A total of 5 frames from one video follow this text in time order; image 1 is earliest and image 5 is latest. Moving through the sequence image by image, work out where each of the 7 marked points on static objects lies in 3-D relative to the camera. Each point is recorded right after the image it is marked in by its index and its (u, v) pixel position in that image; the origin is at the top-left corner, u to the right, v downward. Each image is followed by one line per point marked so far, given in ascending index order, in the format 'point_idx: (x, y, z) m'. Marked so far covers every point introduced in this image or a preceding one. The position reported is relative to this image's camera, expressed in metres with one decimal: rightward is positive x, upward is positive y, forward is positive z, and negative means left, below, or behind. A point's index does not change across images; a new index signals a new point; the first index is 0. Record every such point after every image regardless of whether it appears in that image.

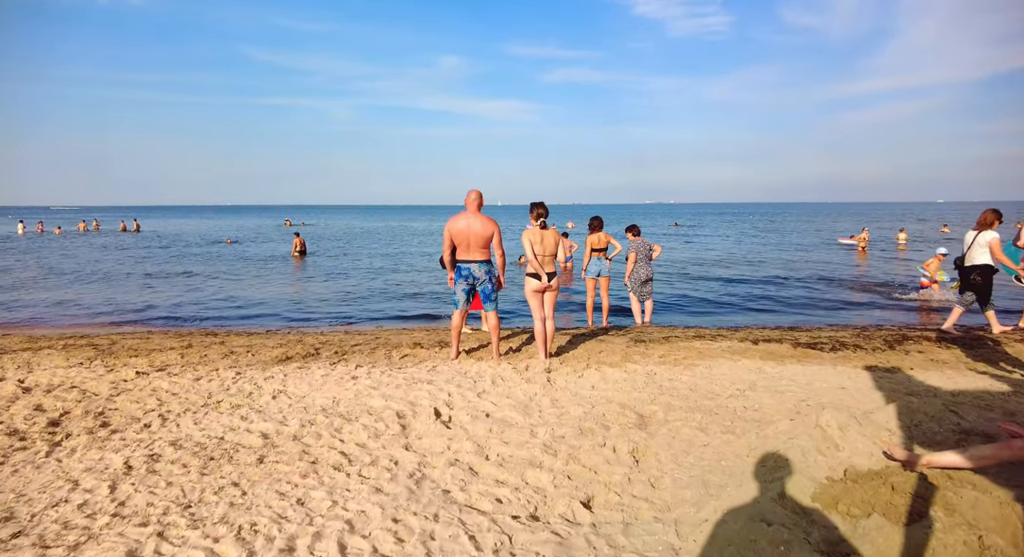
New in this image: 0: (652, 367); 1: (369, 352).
0: (+1.6, -1.0, +6.6) m
1: (-2.0, -1.0, +7.7) m
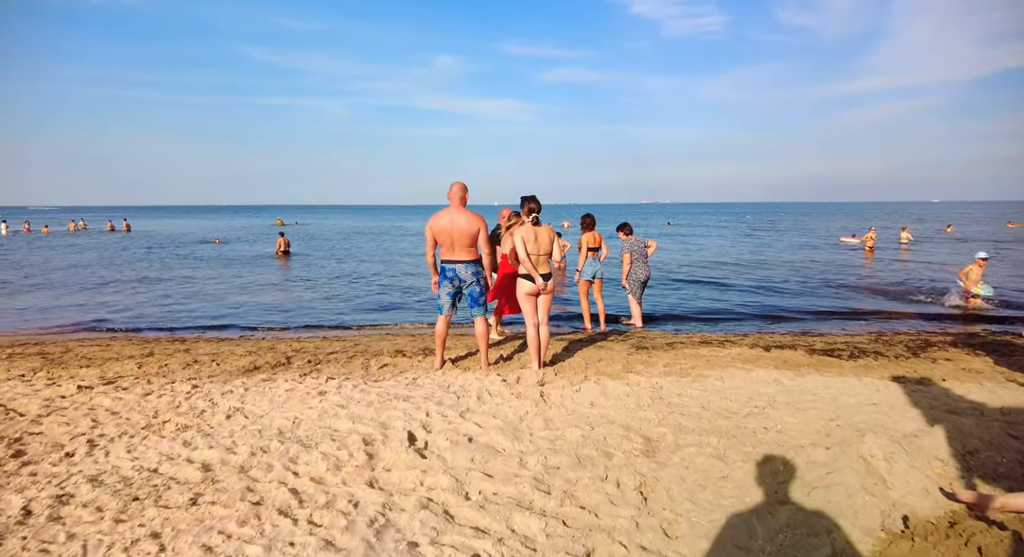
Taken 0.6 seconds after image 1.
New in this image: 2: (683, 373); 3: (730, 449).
0: (+1.5, -1.0, +5.9) m
1: (-2.1, -1.1, +7.0) m
2: (+1.9, -1.0, +6.2) m
3: (+1.6, -1.2, +4.1) m
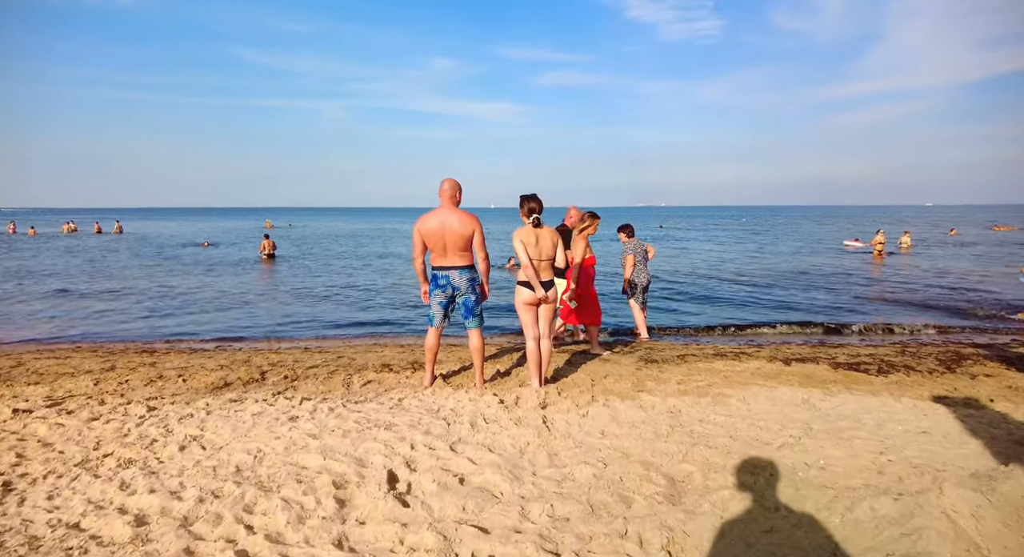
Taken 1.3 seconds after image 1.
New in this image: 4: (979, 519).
0: (+1.5, -1.1, +5.3) m
1: (-2.1, -1.1, +6.4) m
2: (+1.9, -1.1, +5.6) m
3: (+1.6, -1.3, +3.4) m
4: (+2.3, -1.2, +2.8) m
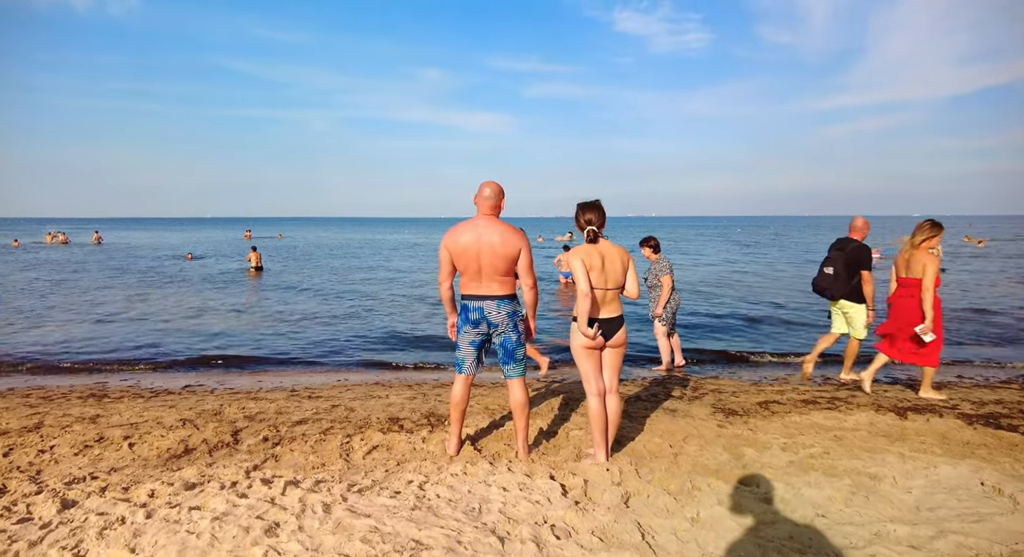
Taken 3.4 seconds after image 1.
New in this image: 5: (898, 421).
0: (+2.0, -1.4, +3.8) m
1: (-1.7, -1.4, +4.8) m
2: (+2.3, -1.4, +4.1) m
3: (+2.1, -1.5, +1.9) m
4: (+2.8, -1.4, +1.3) m
5: (+3.6, -1.3, +5.3) m
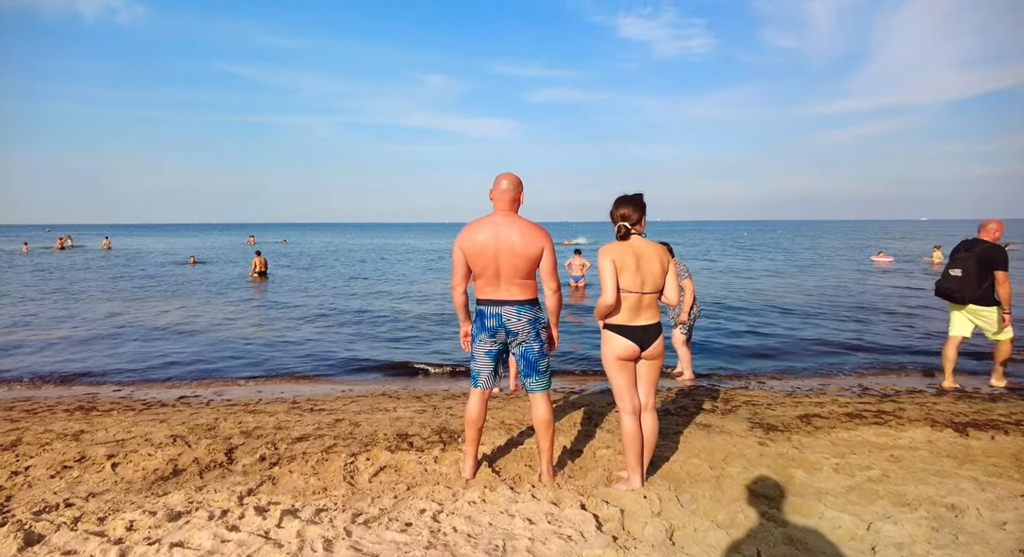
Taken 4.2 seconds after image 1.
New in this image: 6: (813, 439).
0: (+2.1, -1.4, +3.3) m
1: (-1.5, -1.4, +4.4) m
2: (+2.5, -1.4, +3.6) m
3: (+2.2, -1.5, +1.4) m
4: (+3.0, -1.4, +0.8) m
5: (+3.8, -1.4, +4.8) m
6: (+2.7, -1.4, +4.9) m
